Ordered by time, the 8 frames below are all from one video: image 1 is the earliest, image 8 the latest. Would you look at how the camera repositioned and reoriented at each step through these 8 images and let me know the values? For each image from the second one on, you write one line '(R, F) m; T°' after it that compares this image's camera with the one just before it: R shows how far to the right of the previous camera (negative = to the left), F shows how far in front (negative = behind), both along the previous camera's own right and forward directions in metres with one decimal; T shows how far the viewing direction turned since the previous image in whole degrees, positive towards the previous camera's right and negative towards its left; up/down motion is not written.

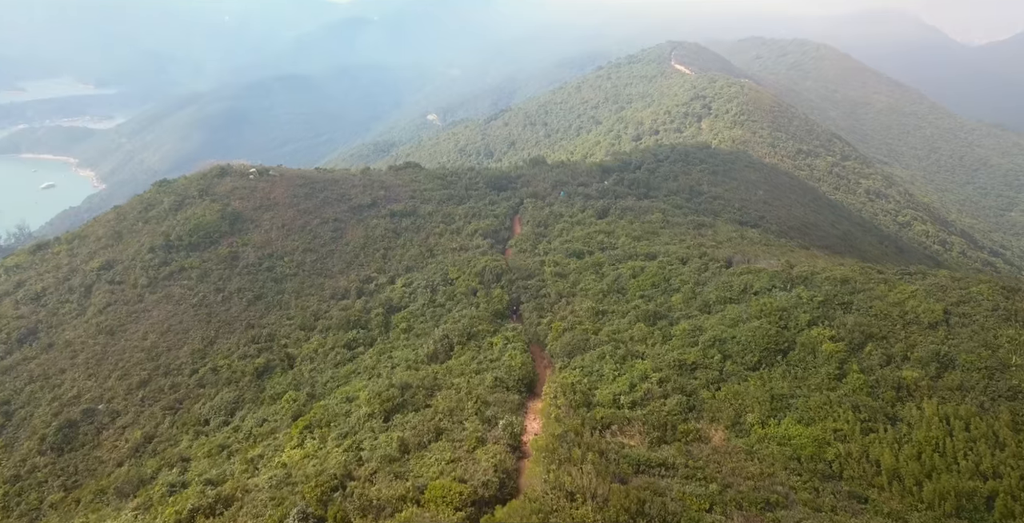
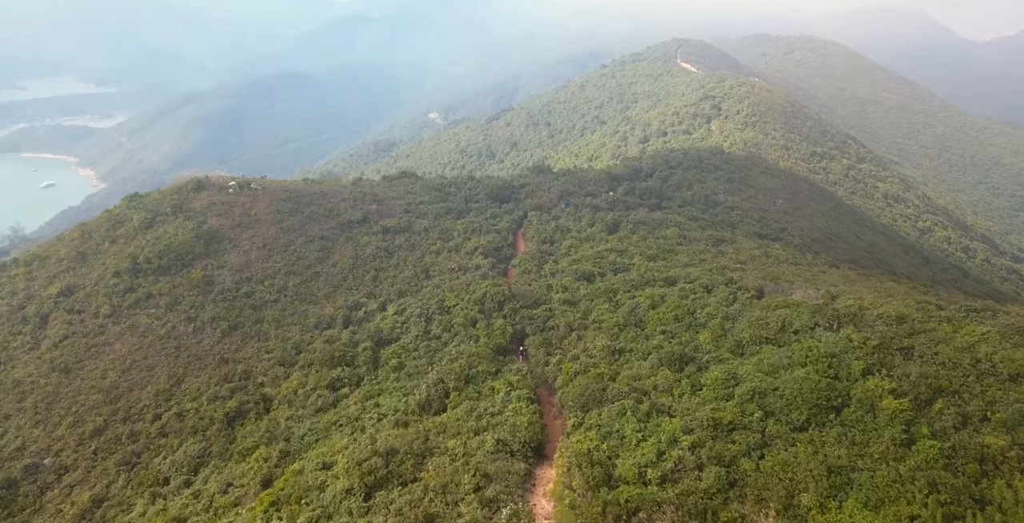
(-0.1, +4.9) m; 0°
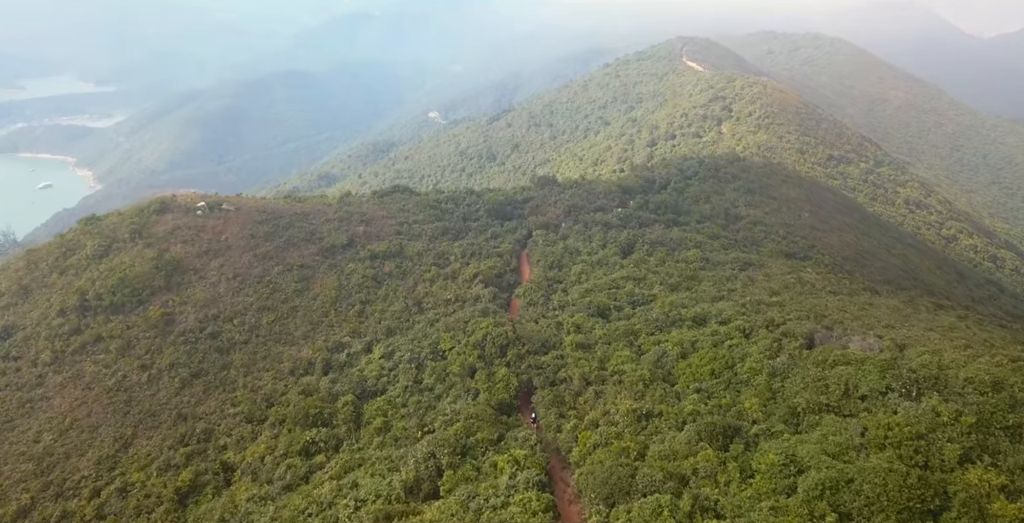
(-0.2, +5.9) m; 0°
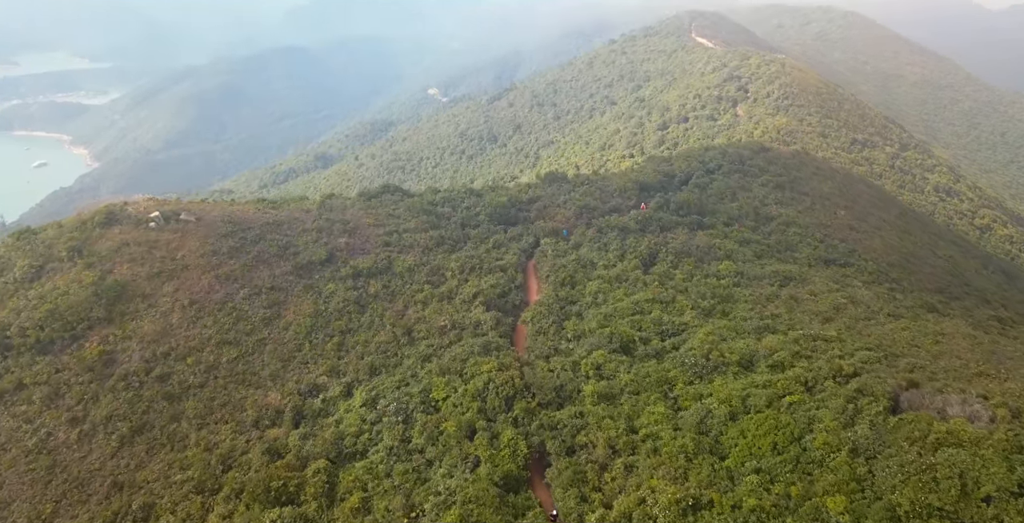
(-0.3, +6.7) m; 0°
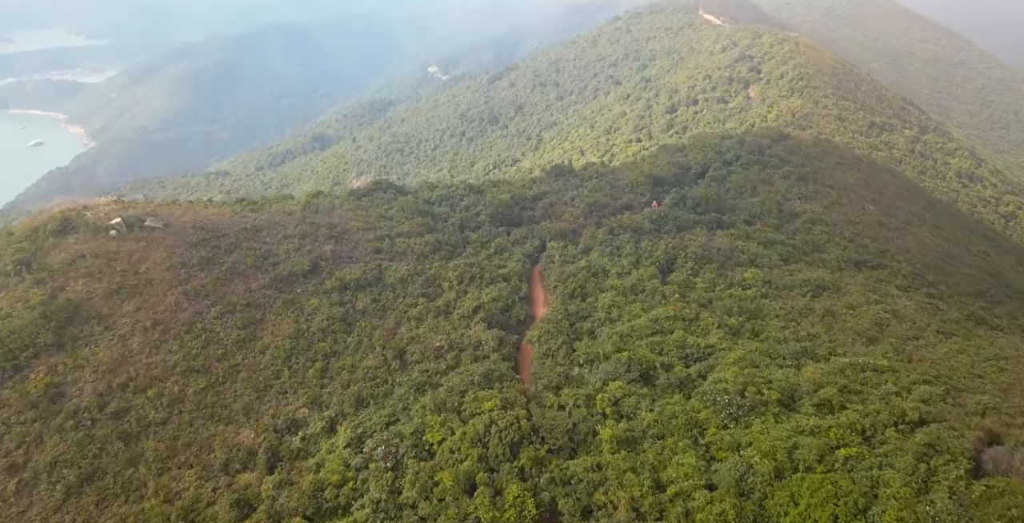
(-0.2, +4.3) m; 0°
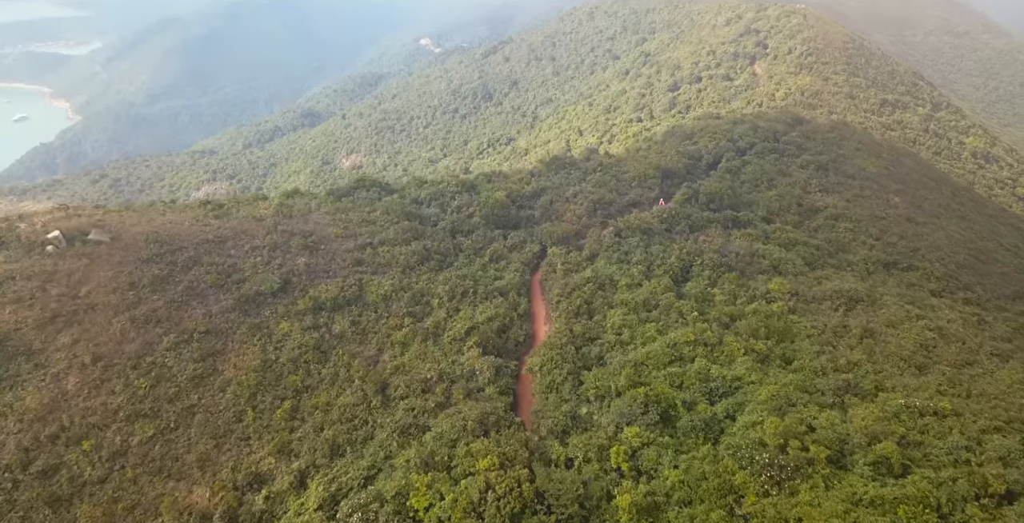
(-0.1, +4.5) m; 0°
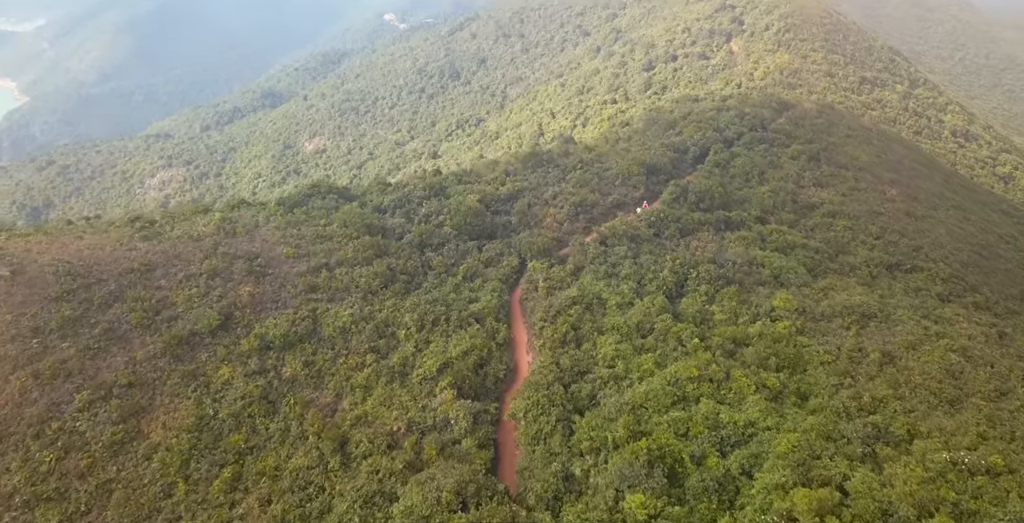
(-0.2, +4.3) m; +2°
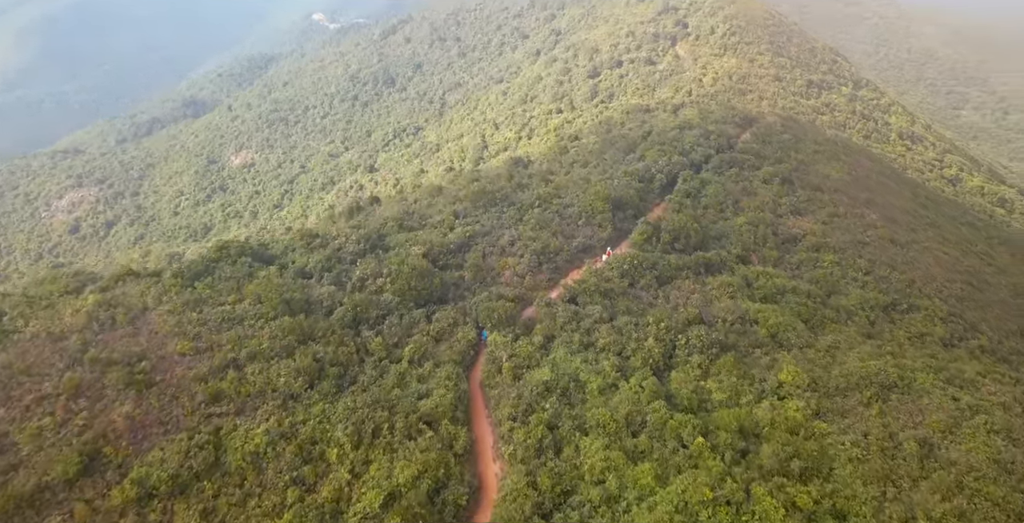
(-0.4, +6.2) m; +5°
